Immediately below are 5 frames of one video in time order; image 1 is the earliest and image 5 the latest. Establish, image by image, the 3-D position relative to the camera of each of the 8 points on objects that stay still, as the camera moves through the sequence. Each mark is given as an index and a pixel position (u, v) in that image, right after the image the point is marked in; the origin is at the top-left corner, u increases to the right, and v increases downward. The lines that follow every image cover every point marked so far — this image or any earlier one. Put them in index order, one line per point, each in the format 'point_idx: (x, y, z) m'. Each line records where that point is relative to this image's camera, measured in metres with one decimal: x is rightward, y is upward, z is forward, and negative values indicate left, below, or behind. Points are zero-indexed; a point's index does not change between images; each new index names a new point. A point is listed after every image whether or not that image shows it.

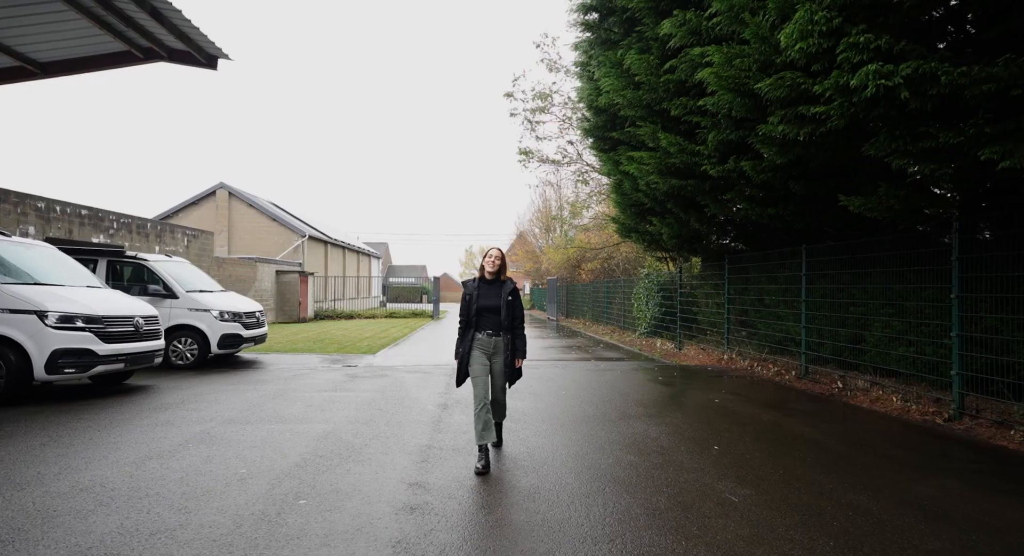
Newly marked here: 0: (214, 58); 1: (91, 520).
0: (-5.8, +4.3, +9.9) m
1: (-2.3, -1.3, +2.8) m
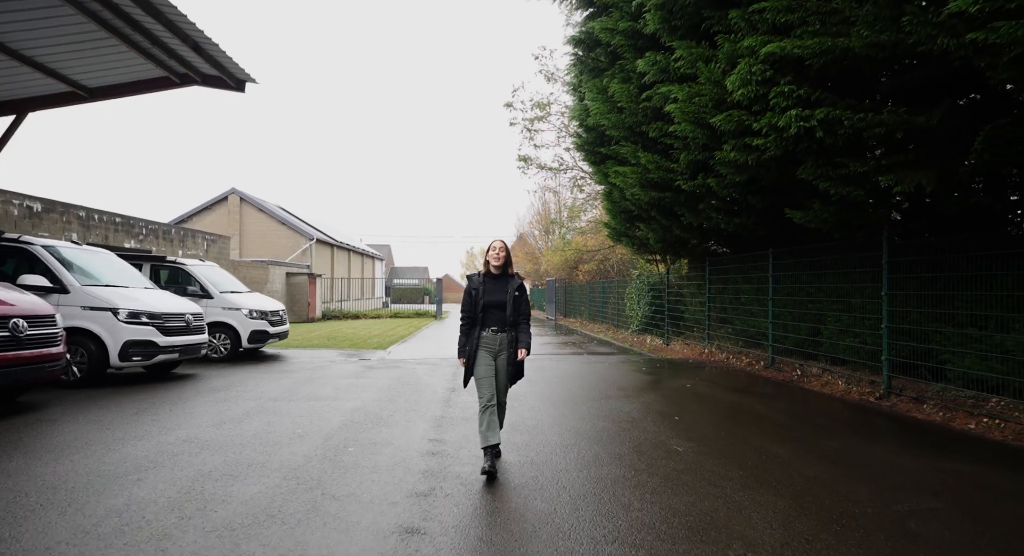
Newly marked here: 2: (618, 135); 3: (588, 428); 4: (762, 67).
0: (-5.8, +4.2, +10.9) m
1: (-2.4, -1.4, +3.9) m
2: (+1.9, +2.5, +8.8) m
3: (+0.8, -1.5, +5.1) m
4: (+2.5, +2.1, +5.0) m
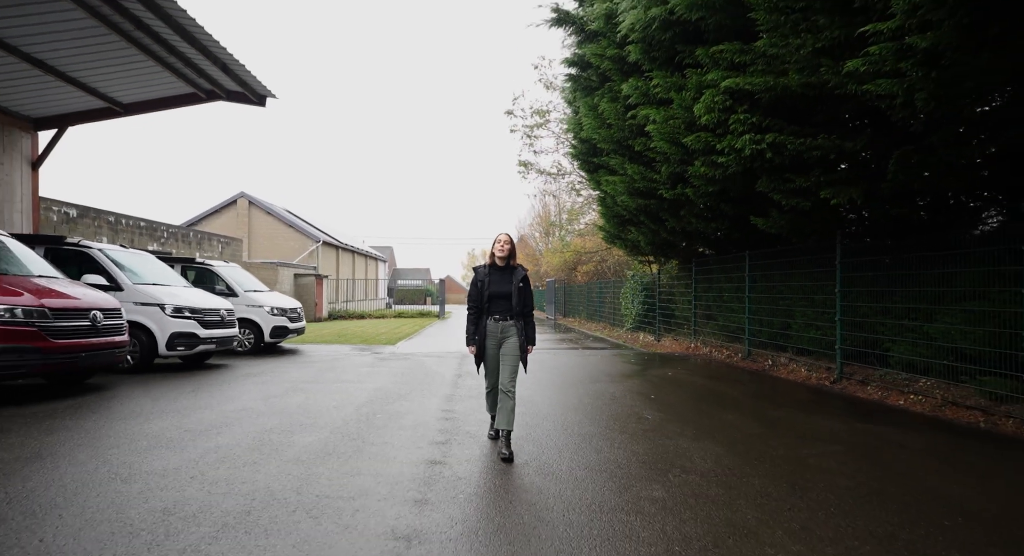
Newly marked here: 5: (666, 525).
0: (-5.8, +4.2, +11.9) m
1: (-2.4, -1.3, +4.8) m
2: (+1.8, +2.5, +9.8) m
3: (+0.8, -1.5, +6.1) m
4: (+2.5, +2.1, +6.0) m
5: (+0.8, -1.3, +2.7) m
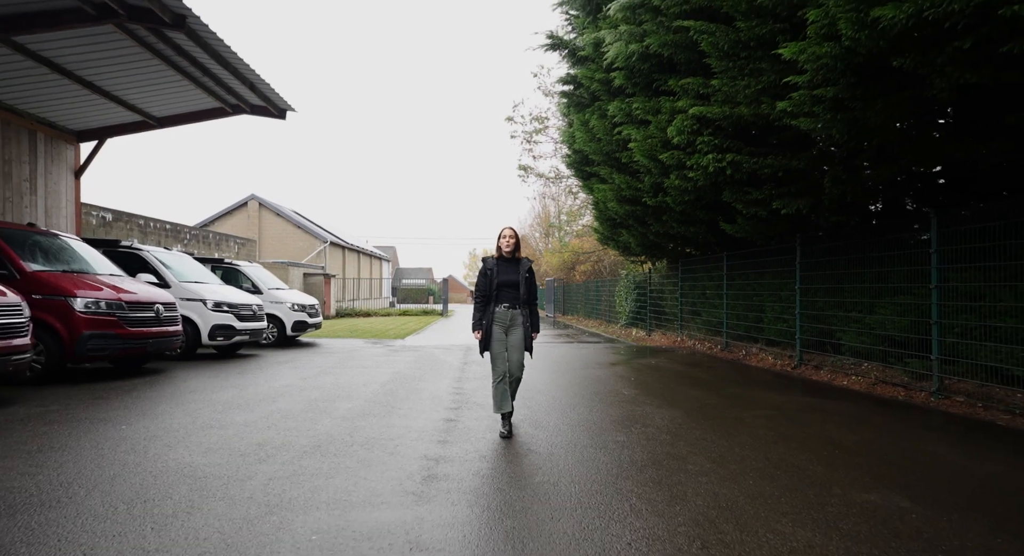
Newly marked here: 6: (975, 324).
0: (-5.8, +4.2, +12.9) m
1: (-2.4, -1.3, +5.8) m
2: (+1.8, +2.5, +10.8) m
3: (+0.8, -1.5, +7.1) m
4: (+2.5, +2.1, +7.0) m
5: (+0.8, -1.3, +3.7) m
6: (+5.0, -0.5, +5.5) m
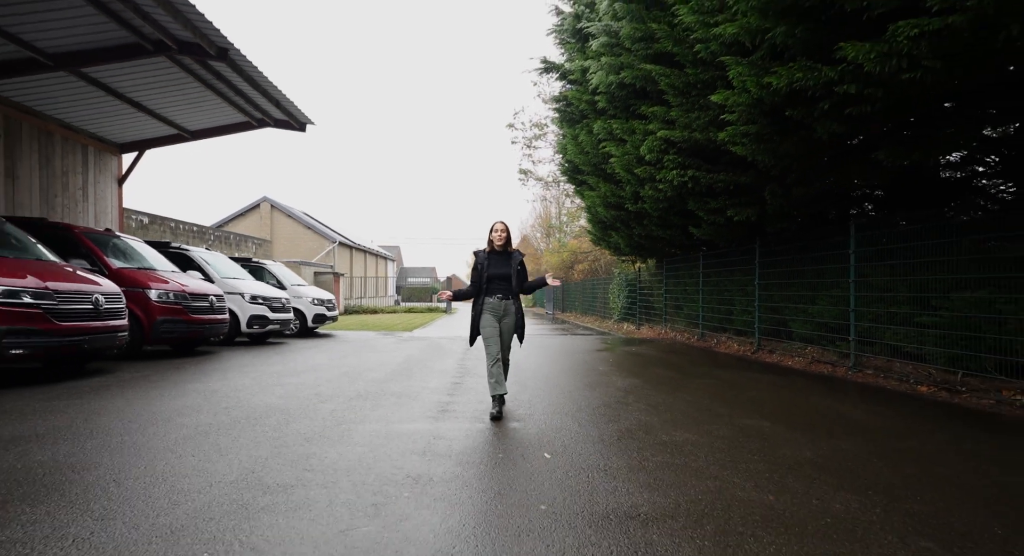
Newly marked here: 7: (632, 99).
0: (-5.8, +4.3, +14.2) m
1: (-2.5, -1.3, +7.2) m
2: (+1.8, +2.6, +12.1) m
3: (+0.7, -1.4, +8.4) m
4: (+2.4, +2.2, +8.3) m
5: (+0.7, -1.2, +5.1) m
6: (+5.0, -0.4, +6.8) m
7: (+2.2, +3.2, +9.2) m
